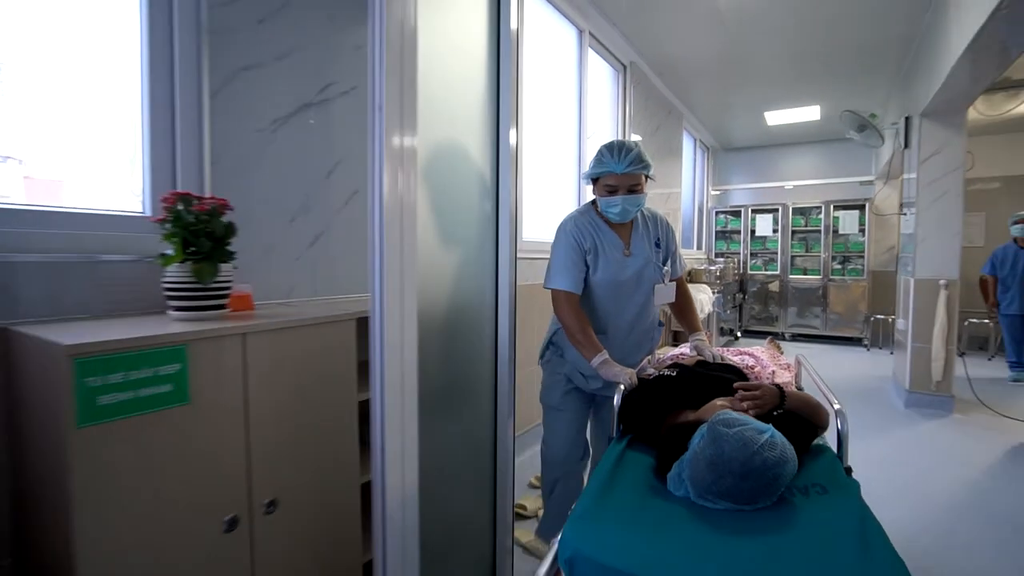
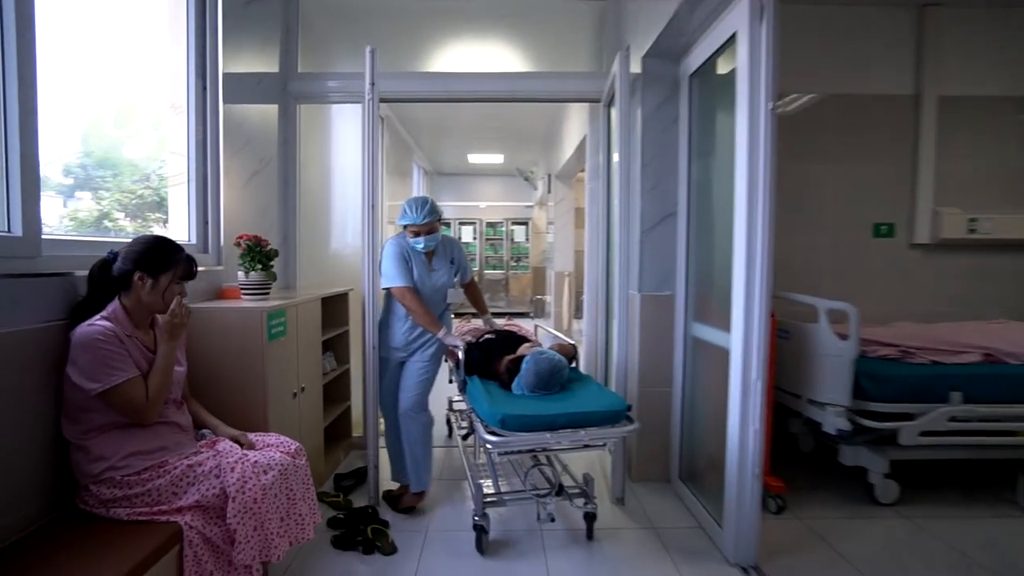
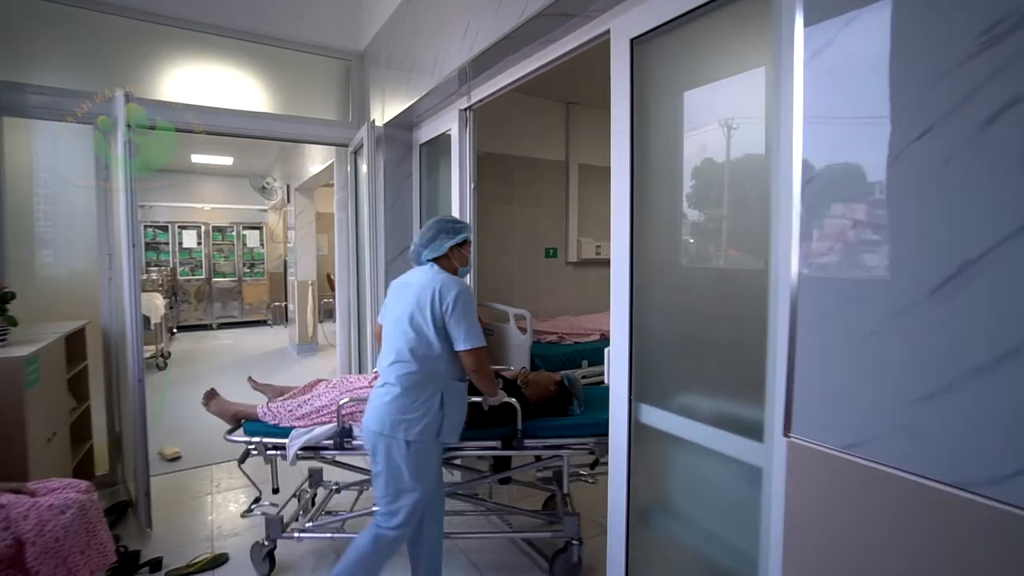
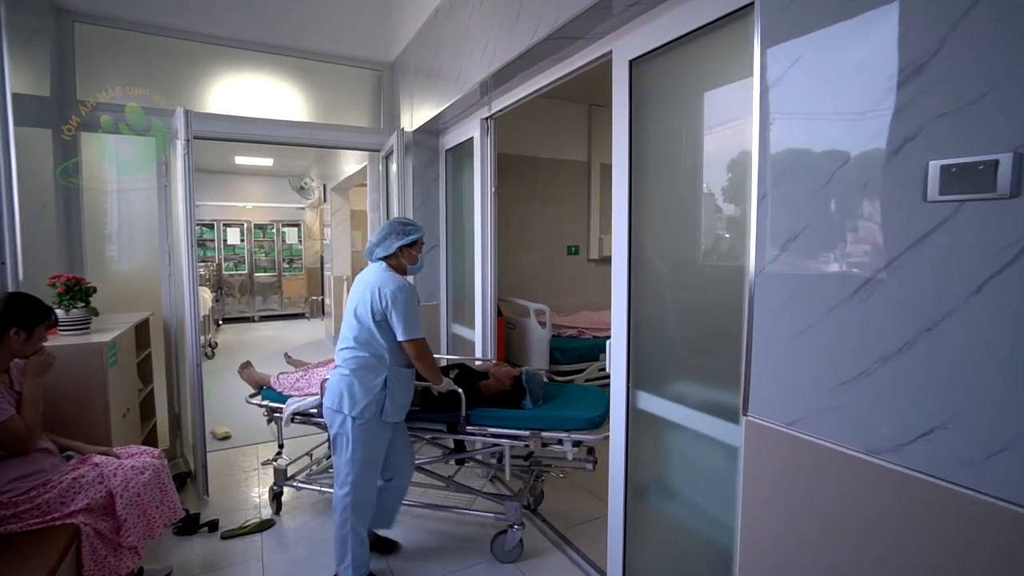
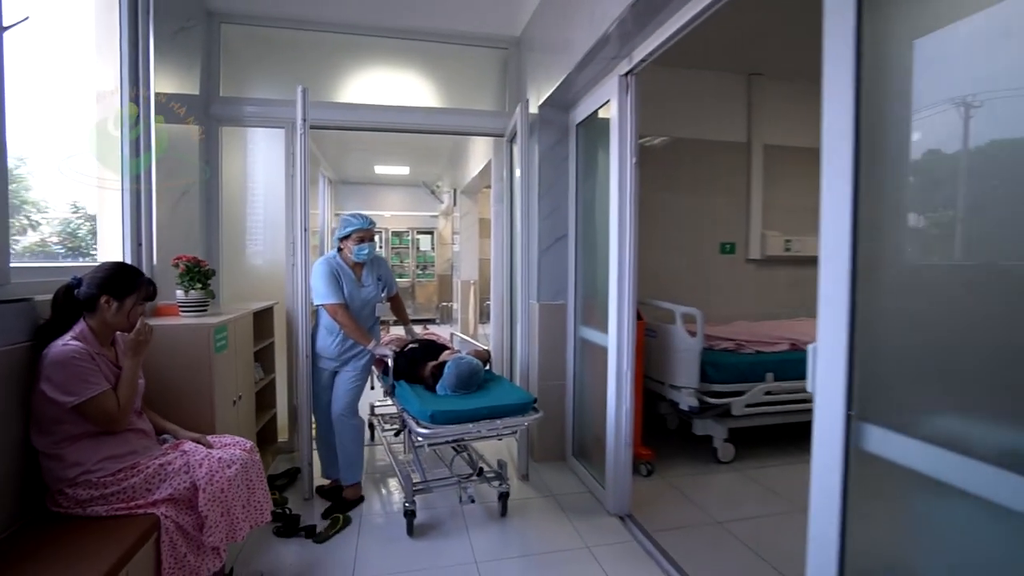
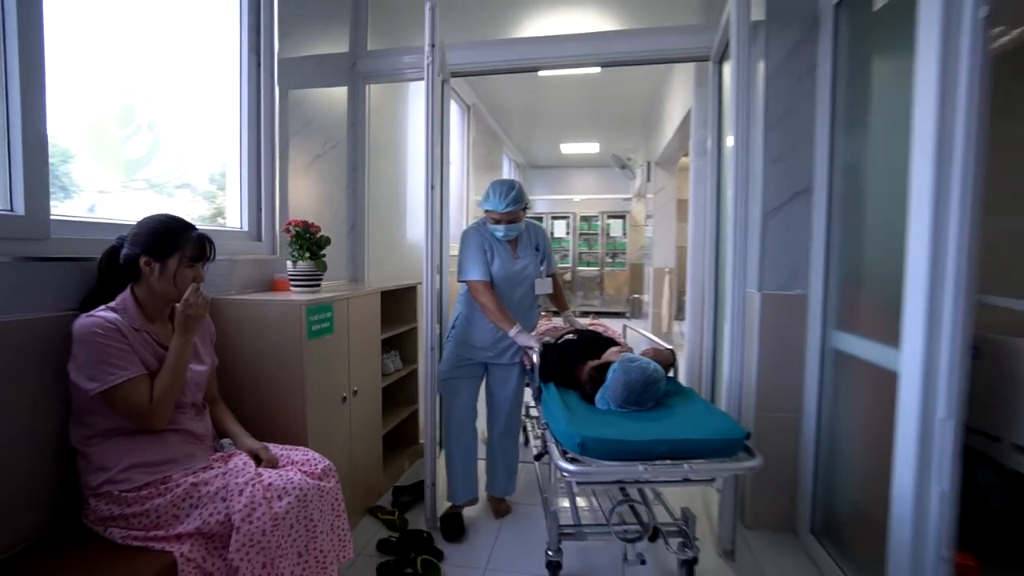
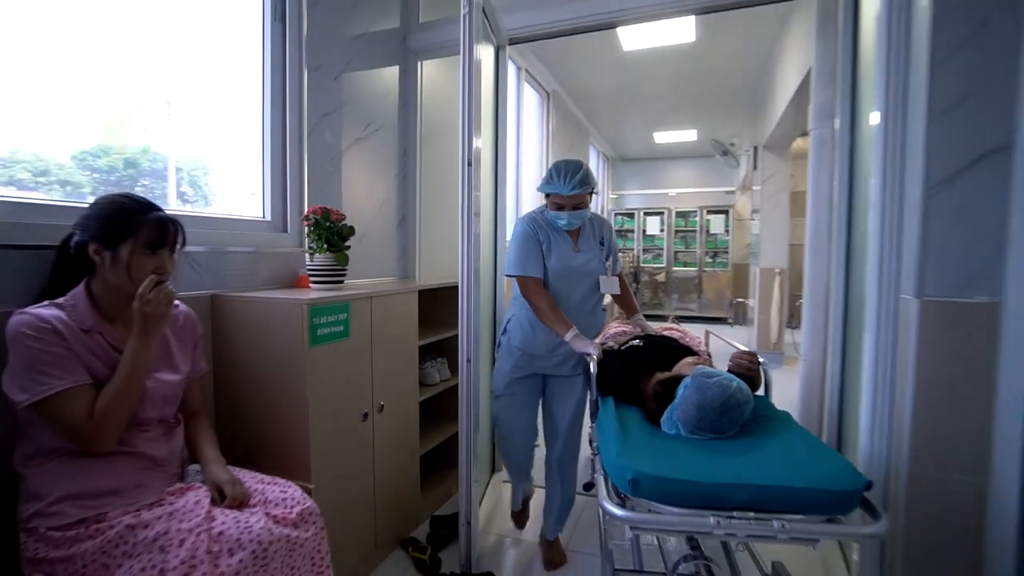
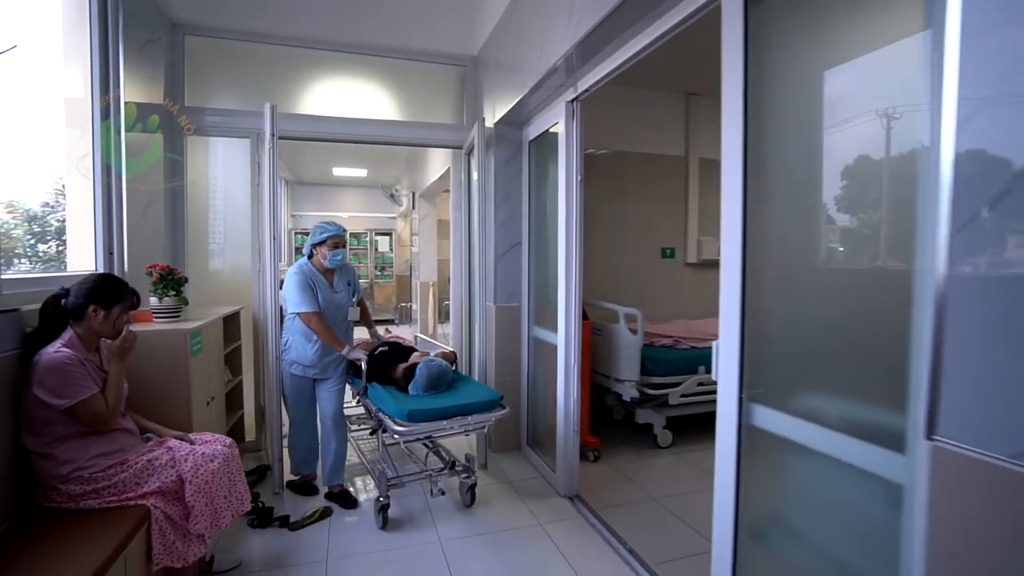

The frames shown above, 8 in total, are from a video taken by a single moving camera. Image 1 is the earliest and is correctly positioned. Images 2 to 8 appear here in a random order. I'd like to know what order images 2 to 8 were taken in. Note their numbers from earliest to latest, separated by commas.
7, 6, 2, 5, 8, 4, 3
